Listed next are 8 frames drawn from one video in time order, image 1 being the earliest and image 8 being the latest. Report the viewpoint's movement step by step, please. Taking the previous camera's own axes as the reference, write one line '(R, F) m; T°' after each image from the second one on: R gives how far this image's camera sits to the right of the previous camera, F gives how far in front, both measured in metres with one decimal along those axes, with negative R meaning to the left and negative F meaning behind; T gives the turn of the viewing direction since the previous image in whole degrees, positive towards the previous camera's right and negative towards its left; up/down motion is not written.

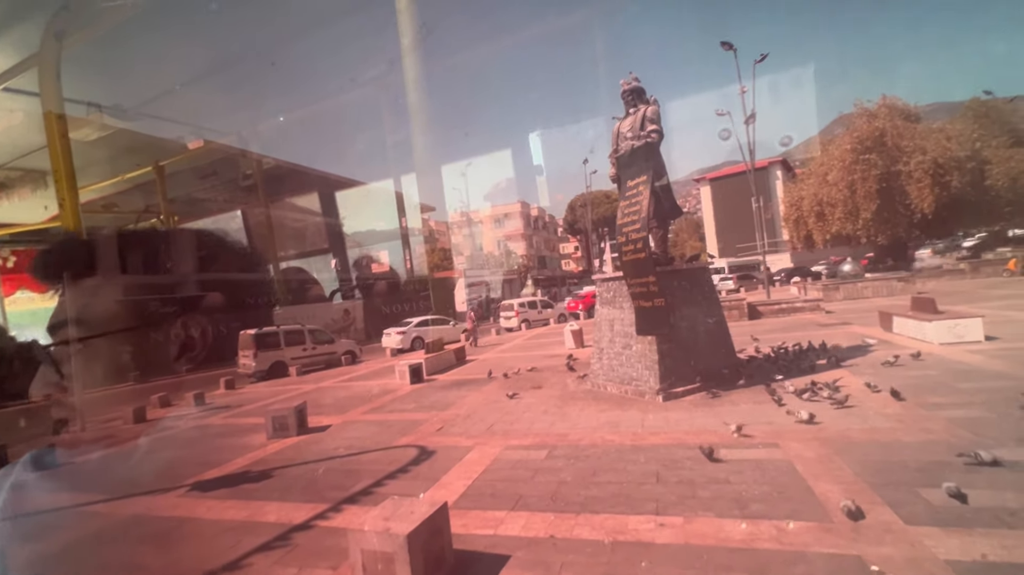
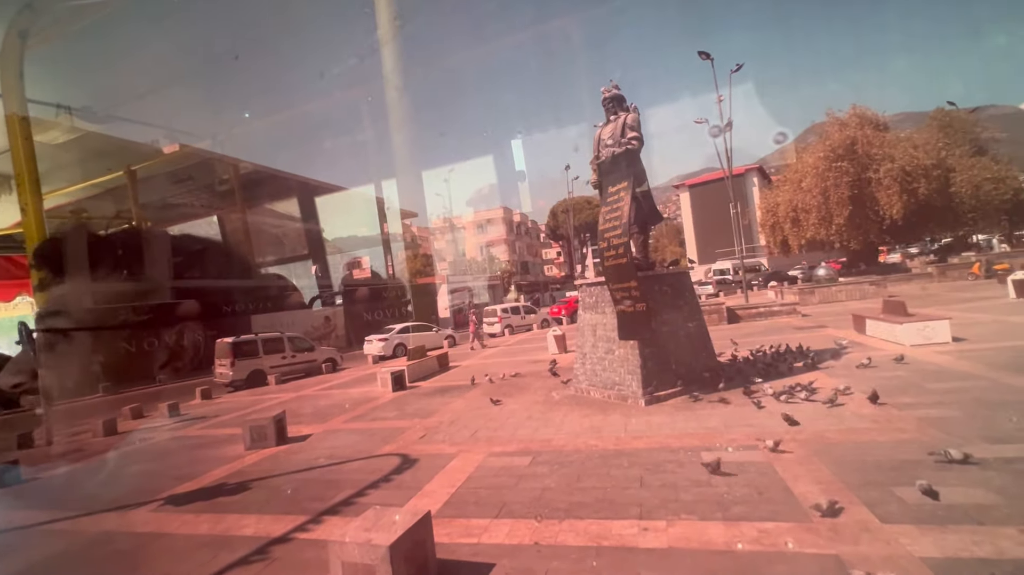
(0.0, 0.0) m; +2°
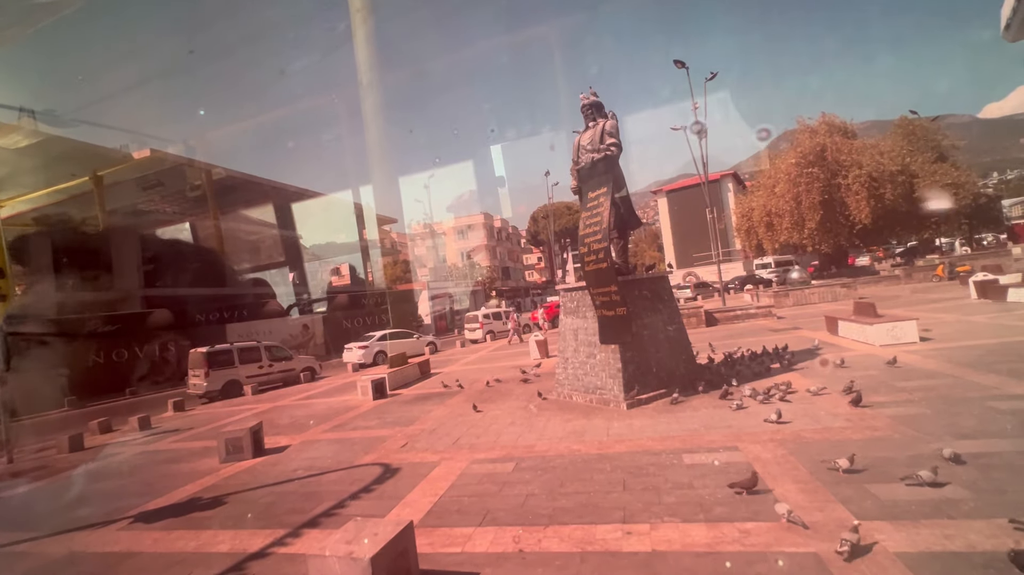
(0.0, 0.0) m; +2°
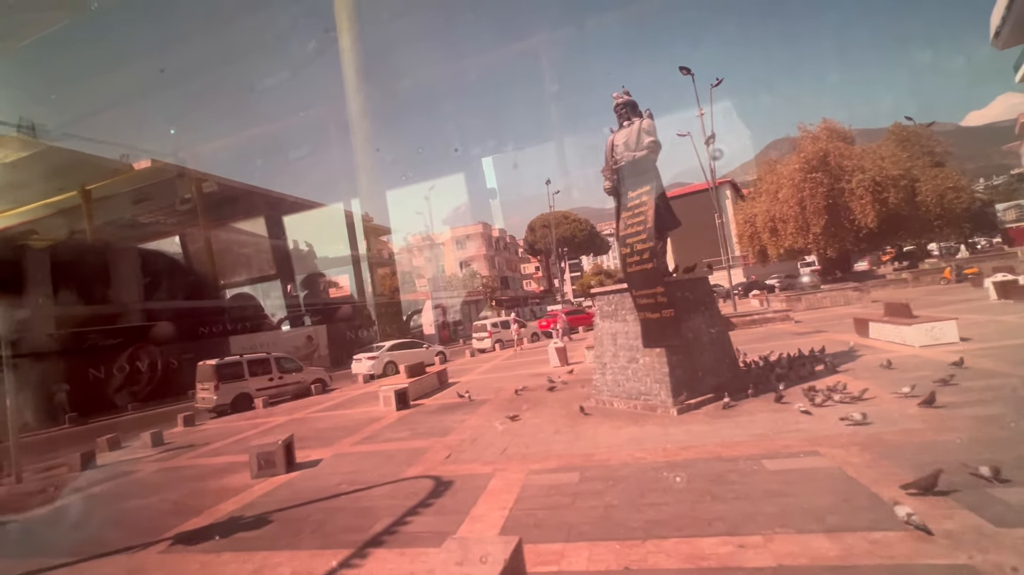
(-0.8, +0.3) m; +1°
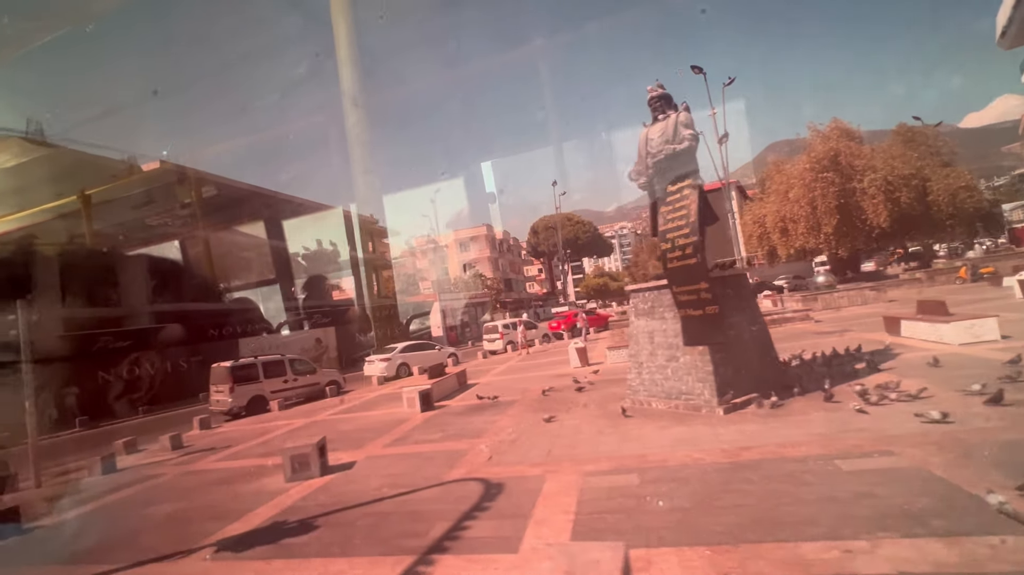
(-0.6, +0.2) m; 0°
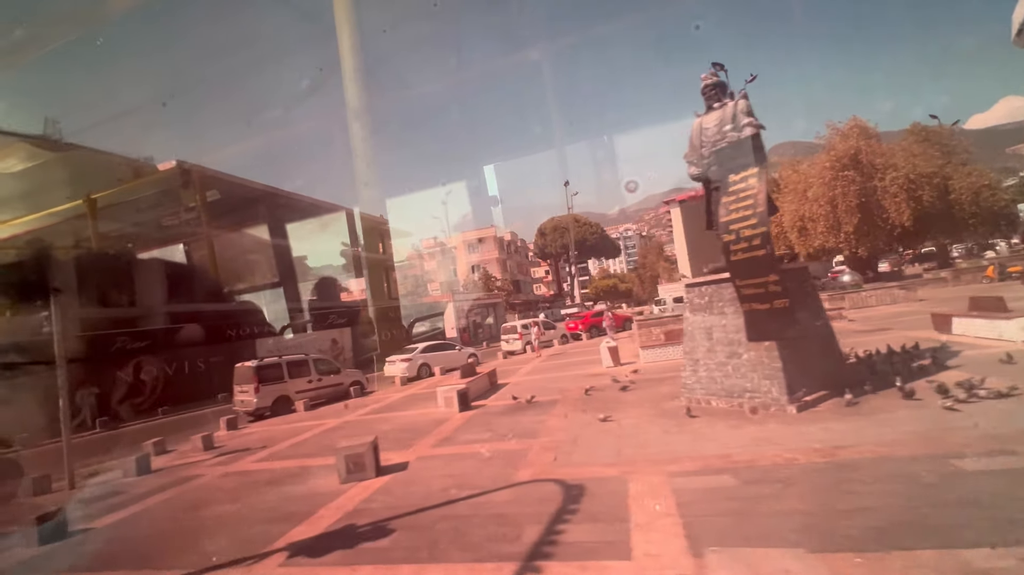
(-0.9, +0.3) m; 0°
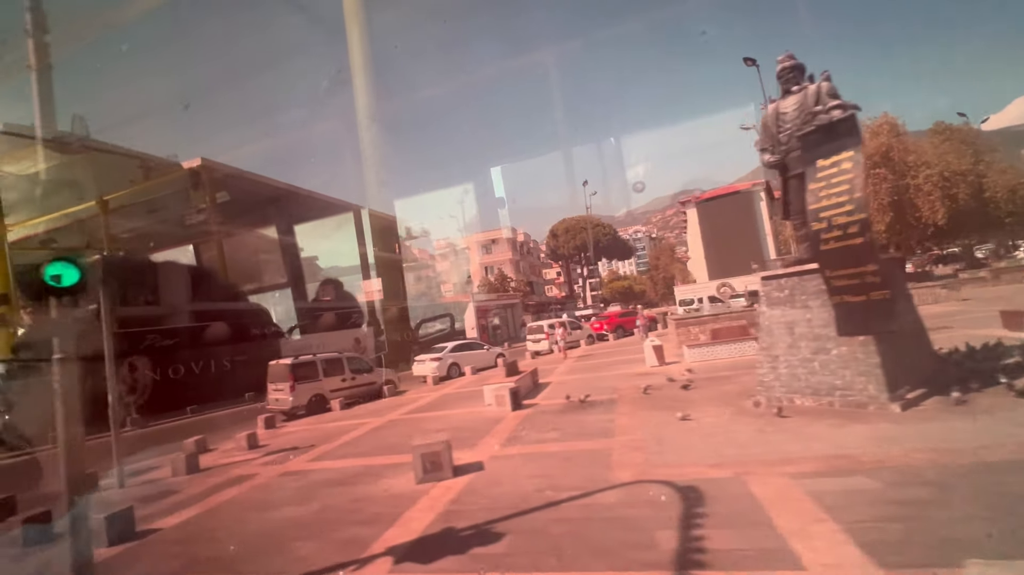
(-1.1, +0.4) m; -1°
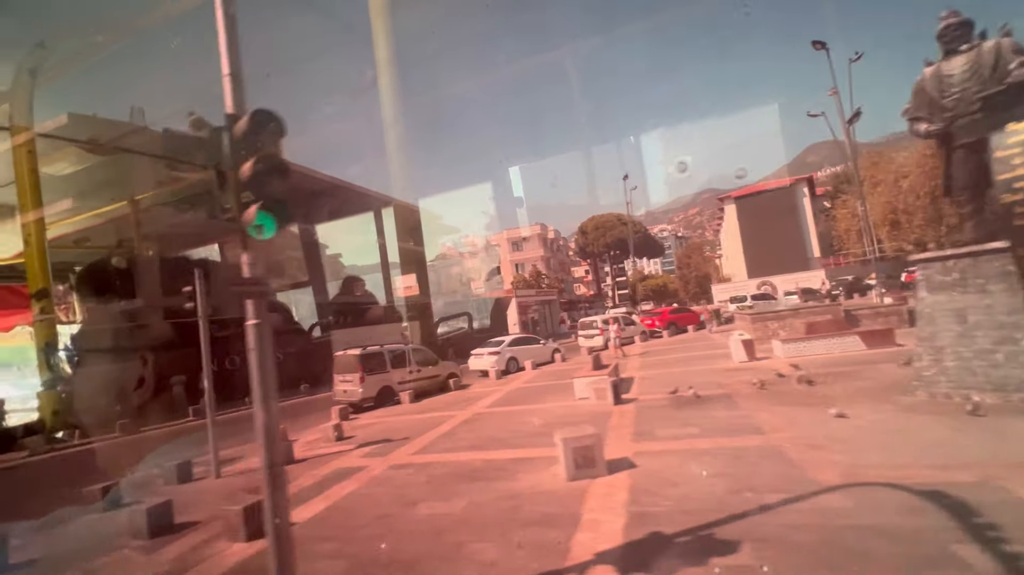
(-1.7, +0.7) m; -2°
